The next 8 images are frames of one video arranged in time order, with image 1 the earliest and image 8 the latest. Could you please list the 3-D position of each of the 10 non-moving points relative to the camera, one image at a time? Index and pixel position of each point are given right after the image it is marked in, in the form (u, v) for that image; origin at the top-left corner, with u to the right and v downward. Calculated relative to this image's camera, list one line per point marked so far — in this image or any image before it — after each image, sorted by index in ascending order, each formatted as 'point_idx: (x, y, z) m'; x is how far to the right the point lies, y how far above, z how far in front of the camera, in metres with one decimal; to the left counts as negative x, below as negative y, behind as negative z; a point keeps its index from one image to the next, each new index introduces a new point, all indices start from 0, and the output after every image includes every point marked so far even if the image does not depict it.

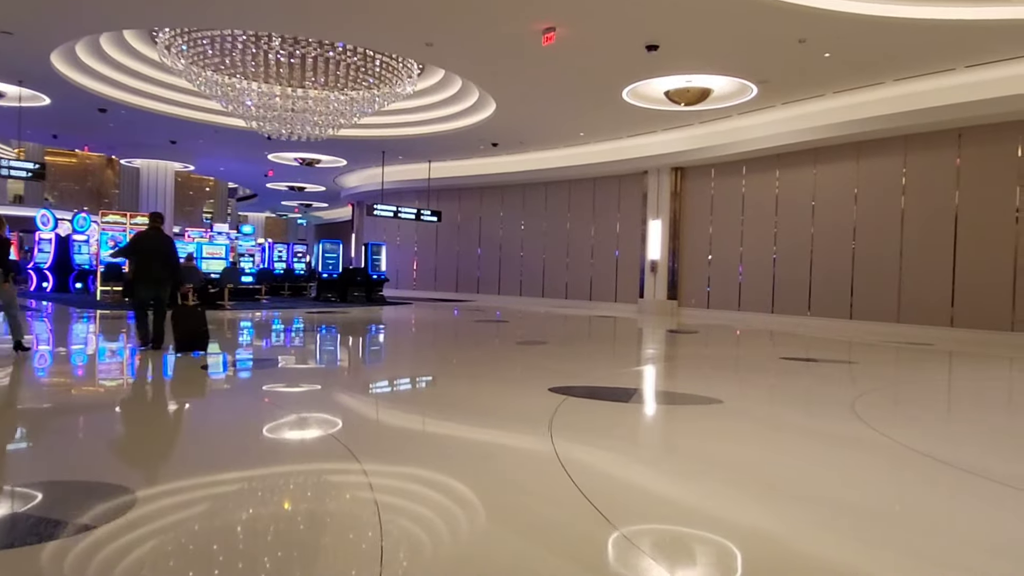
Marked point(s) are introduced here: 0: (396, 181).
0: (-2.4, +2.4, +15.8) m
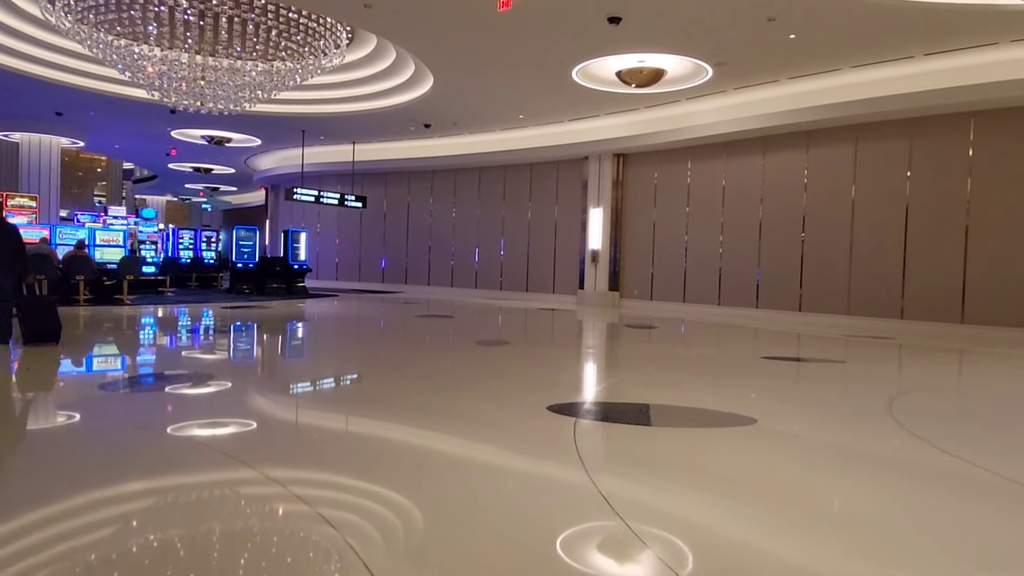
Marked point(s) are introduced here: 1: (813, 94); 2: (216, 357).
0: (-4.0, +2.6, +14.7) m
1: (+3.5, +2.3, +8.2) m
2: (-3.2, -0.6, +7.3) m
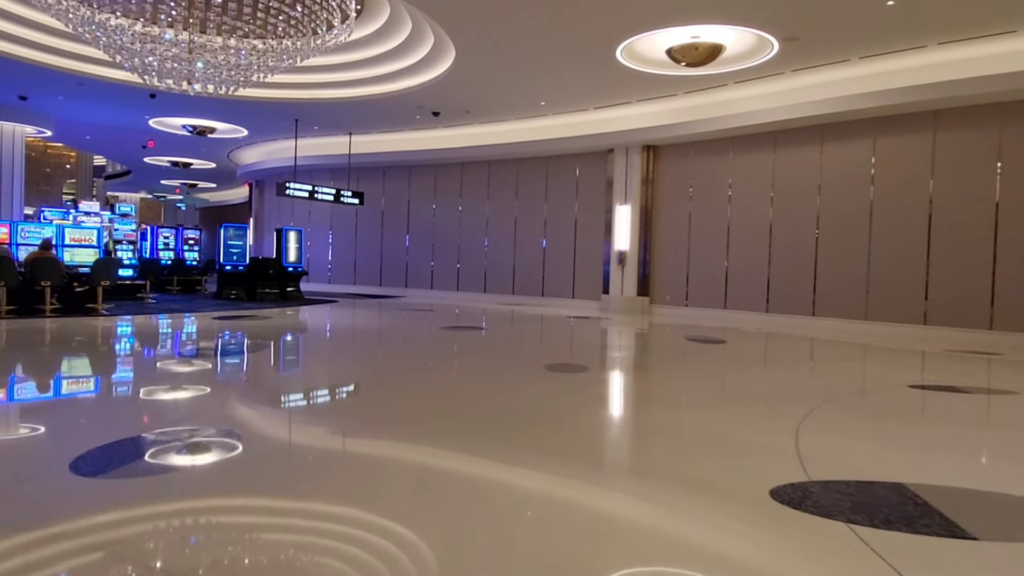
0: (-3.8, +2.6, +13.6) m
1: (+3.9, +2.2, +7.4) m
2: (-2.9, -0.7, +6.3) m
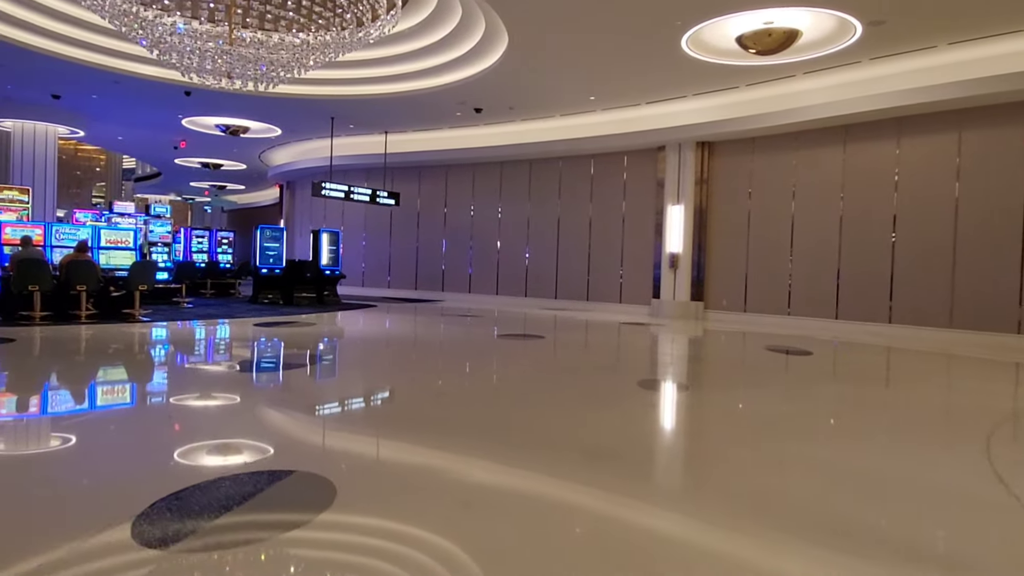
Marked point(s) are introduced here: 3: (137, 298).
0: (-3.1, +2.5, +13.3) m
1: (+4.4, +2.2, +6.8) m
2: (-2.4, -0.7, +5.9) m
3: (-4.7, -0.2, +9.0) m
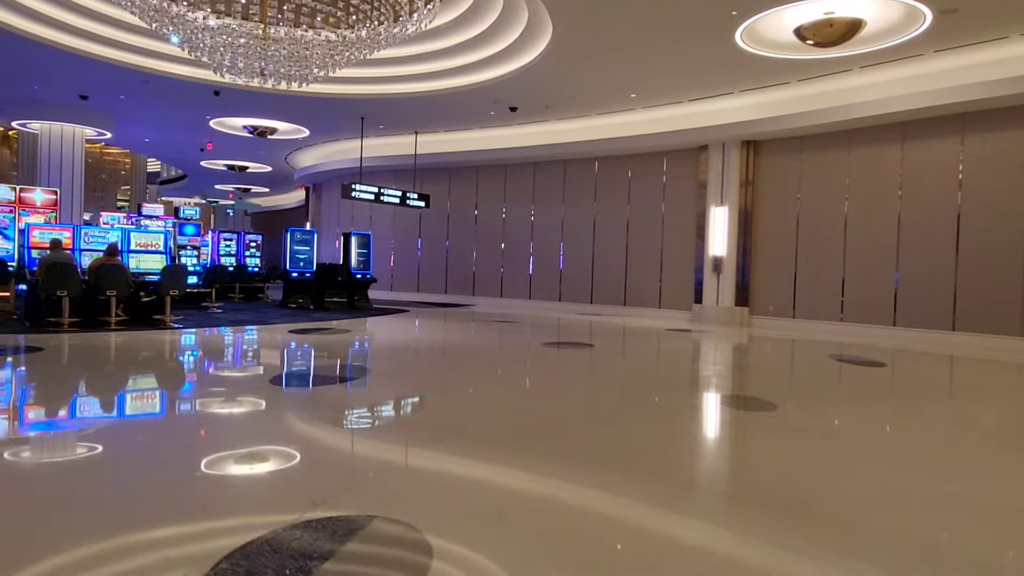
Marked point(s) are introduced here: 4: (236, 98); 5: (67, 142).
0: (-2.5, +2.4, +13.1) m
1: (+4.8, +2.1, +6.4) m
2: (-2.0, -0.8, +5.6) m
3: (-4.3, -0.2, +8.8) m
4: (-3.8, +2.6, +9.7) m
5: (-7.5, +2.5, +11.8) m
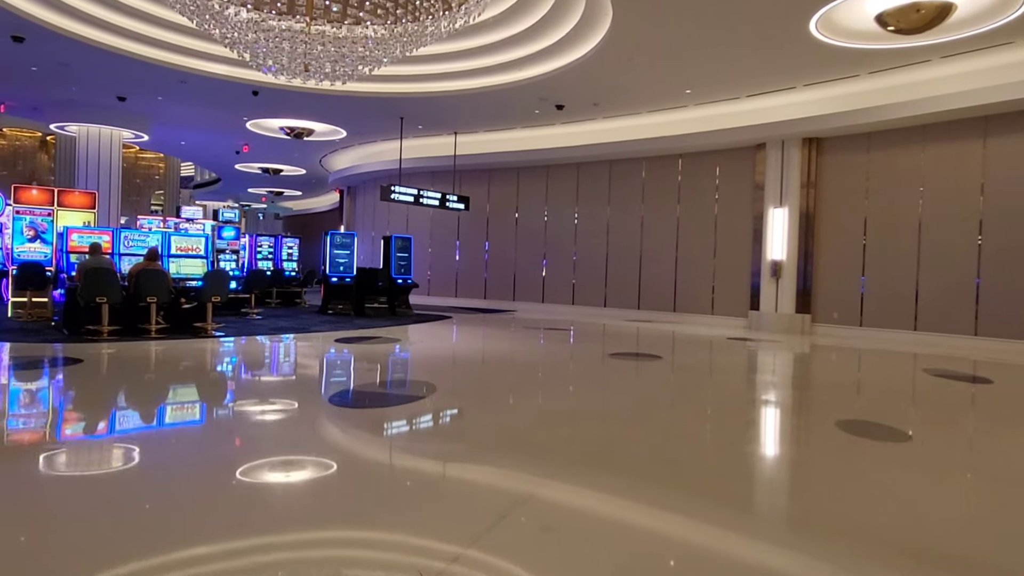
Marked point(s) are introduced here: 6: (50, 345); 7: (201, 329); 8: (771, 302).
0: (-1.8, +2.3, +12.8) m
1: (+5.3, +2.0, +5.9) m
2: (-1.5, -0.8, +5.3) m
3: (-3.7, -0.3, +8.6) m
4: (-3.2, +2.6, +9.5) m
5: (-6.8, +2.4, +11.7) m
6: (-4.4, -0.6, +6.6) m
7: (-3.7, -0.4, +8.2) m
8: (+3.7, -0.2, +10.1) m
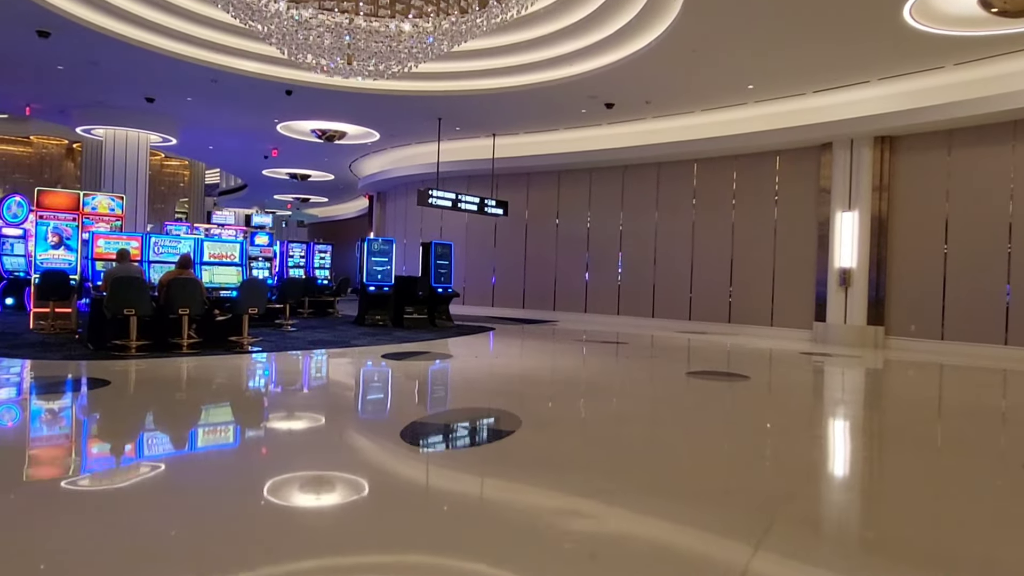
0: (-1.2, +2.2, +12.3) m
1: (+5.7, +2.0, +5.2) m
2: (-1.1, -0.9, +4.8) m
3: (-3.2, -0.4, +8.1) m
4: (-2.6, +2.4, +9.0) m
5: (-6.2, +2.2, +11.4) m
6: (-3.9, -0.7, +6.2) m
7: (-3.1, -0.6, +7.8) m
8: (+4.2, -0.3, +9.5) m
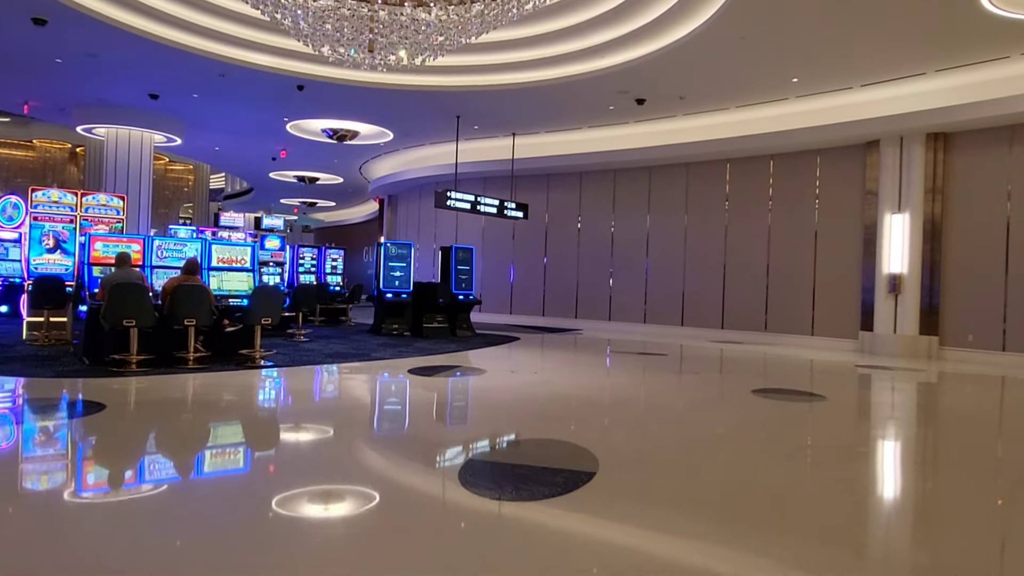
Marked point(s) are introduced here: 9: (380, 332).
0: (-0.9, +2.1, +11.9) m
1: (+6.0, +1.9, +4.7) m
2: (-0.8, -1.0, +4.3) m
3: (-2.9, -0.5, +7.7) m
4: (-2.4, +2.3, +8.6) m
5: (-5.9, +2.1, +10.9) m
6: (-3.6, -0.7, +5.7) m
7: (-2.9, -0.6, +7.3) m
8: (+4.5, -0.4, +9.0) m
9: (-2.0, -0.6, +9.7) m
